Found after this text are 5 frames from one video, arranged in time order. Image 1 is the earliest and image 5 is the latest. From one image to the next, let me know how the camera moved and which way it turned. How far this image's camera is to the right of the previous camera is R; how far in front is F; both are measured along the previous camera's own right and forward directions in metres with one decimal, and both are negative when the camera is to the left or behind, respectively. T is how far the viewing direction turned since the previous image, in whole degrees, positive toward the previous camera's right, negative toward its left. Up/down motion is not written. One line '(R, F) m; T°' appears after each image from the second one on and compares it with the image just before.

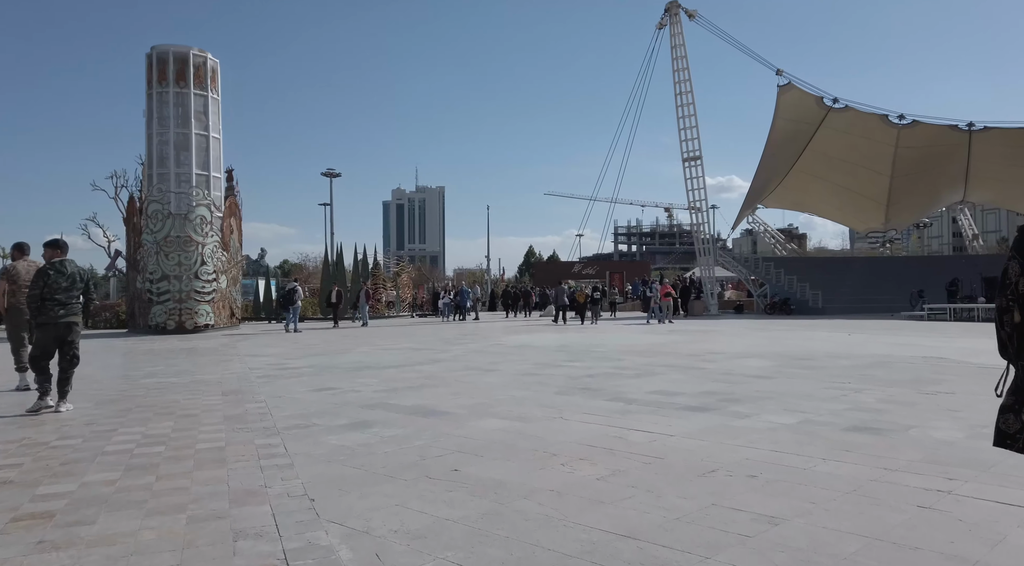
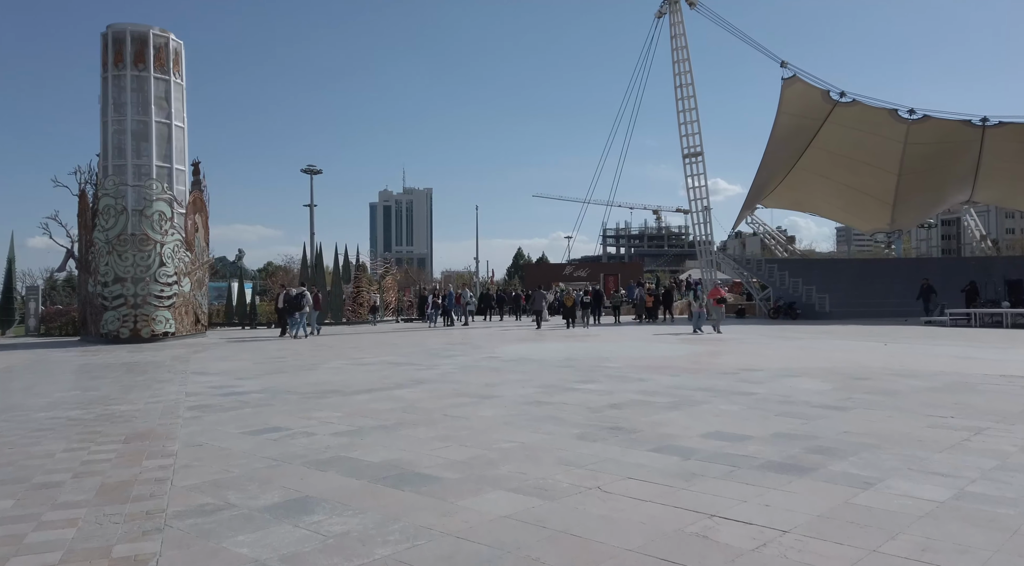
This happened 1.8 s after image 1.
(-0.2, +2.2) m; +1°
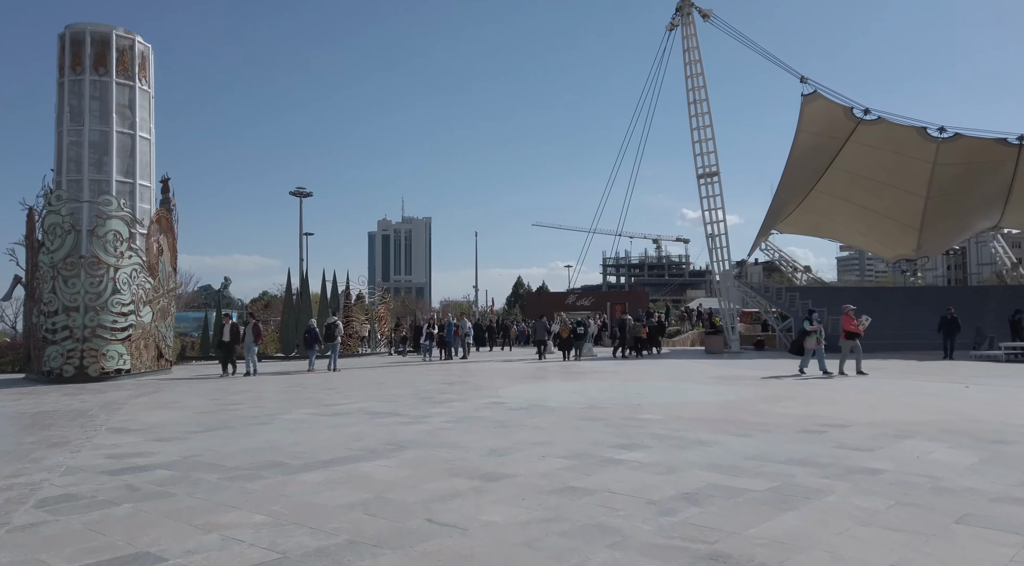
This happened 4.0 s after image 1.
(-0.2, +2.7) m; 0°
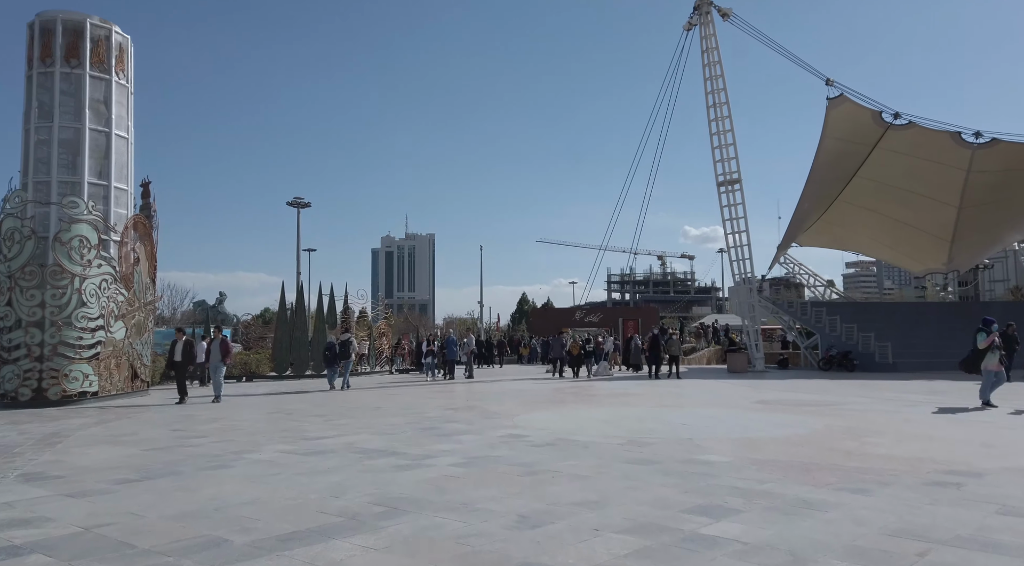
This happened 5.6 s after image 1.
(-0.2, +2.1) m; 0°
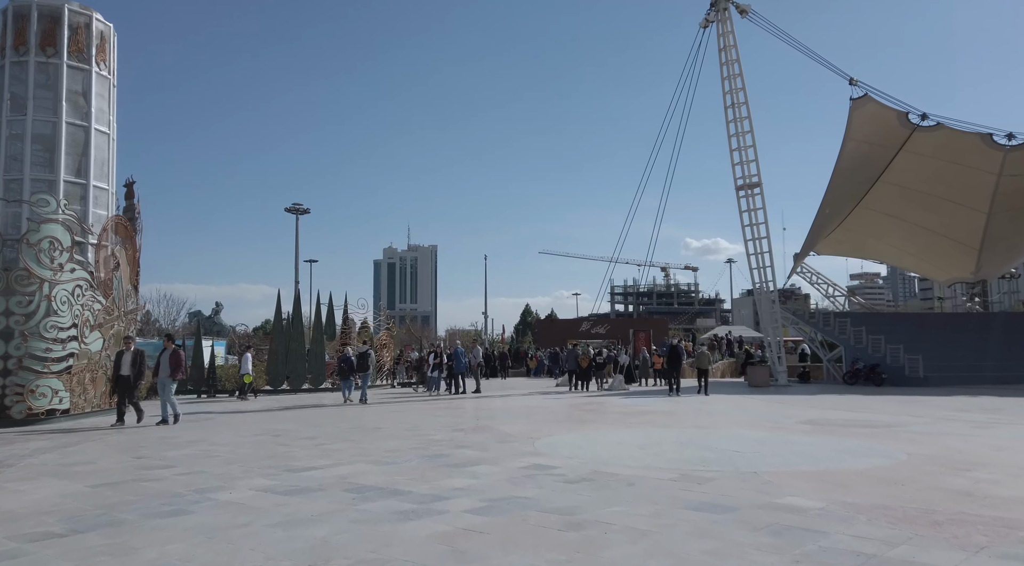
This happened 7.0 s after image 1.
(-0.3, +1.6) m; 0°
